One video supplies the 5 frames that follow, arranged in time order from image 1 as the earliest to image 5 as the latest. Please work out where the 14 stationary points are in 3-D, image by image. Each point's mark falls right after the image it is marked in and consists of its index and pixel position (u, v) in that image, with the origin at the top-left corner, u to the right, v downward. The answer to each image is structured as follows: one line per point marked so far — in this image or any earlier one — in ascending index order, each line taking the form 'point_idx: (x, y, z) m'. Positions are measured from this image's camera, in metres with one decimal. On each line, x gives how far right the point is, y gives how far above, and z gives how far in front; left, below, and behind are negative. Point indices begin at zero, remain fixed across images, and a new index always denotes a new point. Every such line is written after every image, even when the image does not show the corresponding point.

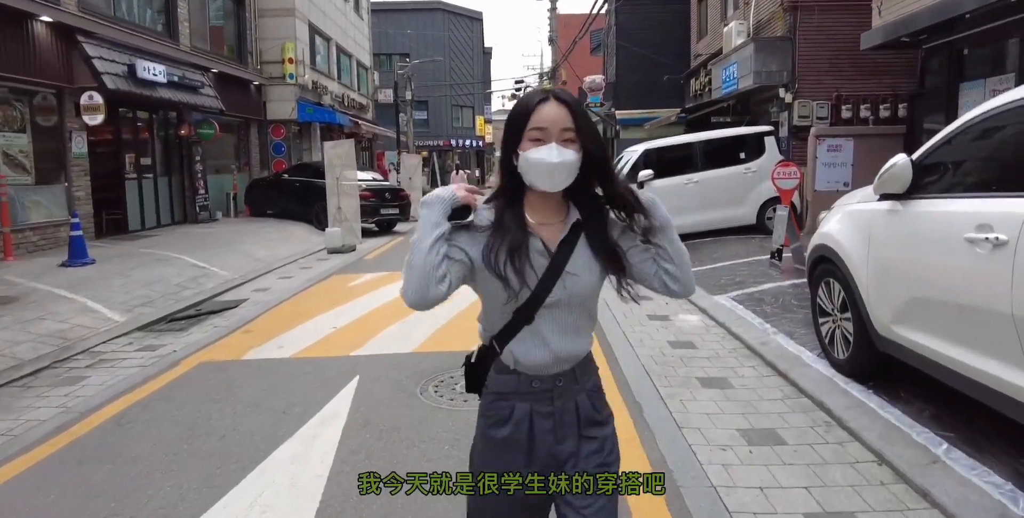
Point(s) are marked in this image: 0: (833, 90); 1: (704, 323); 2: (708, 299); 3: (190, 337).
0: (+5.8, +3.1, +13.0) m
1: (+1.9, -0.6, +7.1) m
2: (+2.1, -0.4, +7.9) m
3: (-3.3, -0.8, +7.4) m
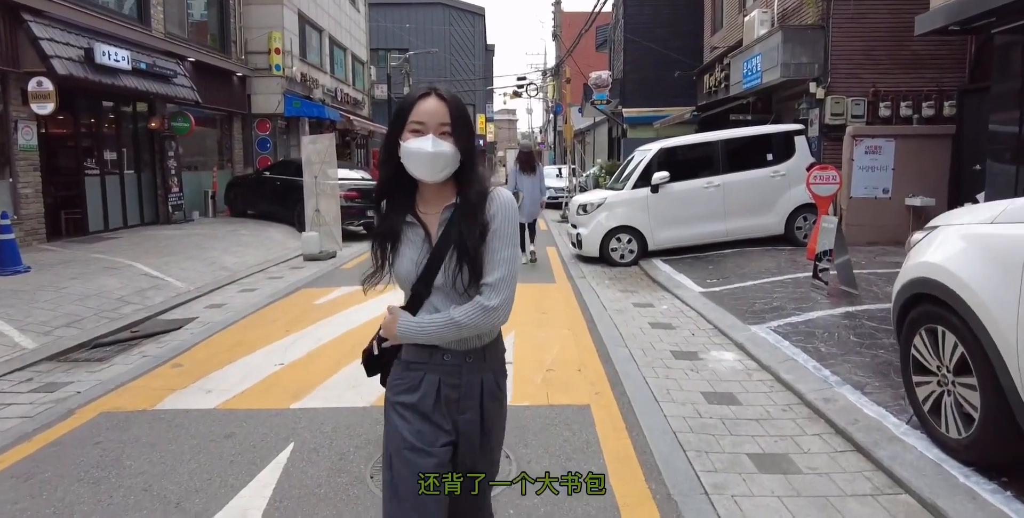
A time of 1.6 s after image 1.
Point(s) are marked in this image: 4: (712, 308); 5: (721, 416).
0: (+5.8, +2.8, +11.6) m
1: (+1.8, -0.8, +5.7) m
2: (+2.1, -0.6, +6.5) m
3: (-3.4, -0.9, +6.0) m
4: (+2.1, -0.5, +7.4) m
5: (+1.3, -1.0, +4.6) m
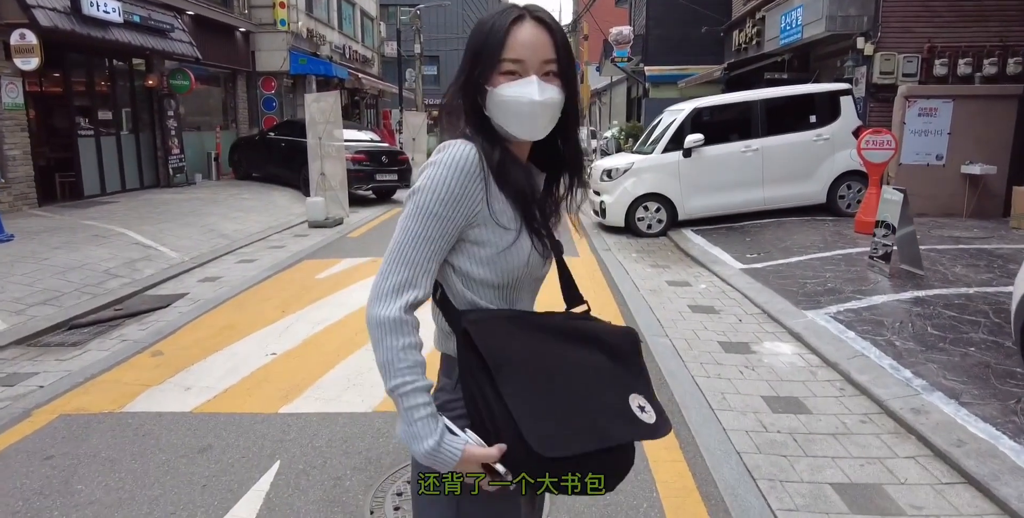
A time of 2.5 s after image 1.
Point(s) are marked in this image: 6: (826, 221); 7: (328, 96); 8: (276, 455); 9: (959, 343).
0: (+6.1, +3.2, +10.5) m
1: (+2.0, -0.7, +4.9) m
2: (+2.3, -0.5, +5.7) m
3: (-3.2, -0.7, +5.3) m
4: (+2.3, -0.3, +6.6) m
5: (+1.5, -0.9, +3.9) m
6: (+4.3, +0.5, +9.9) m
7: (-2.9, +2.6, +11.2) m
8: (-1.2, -1.0, +3.6) m
9: (+3.0, -0.6, +4.8) m
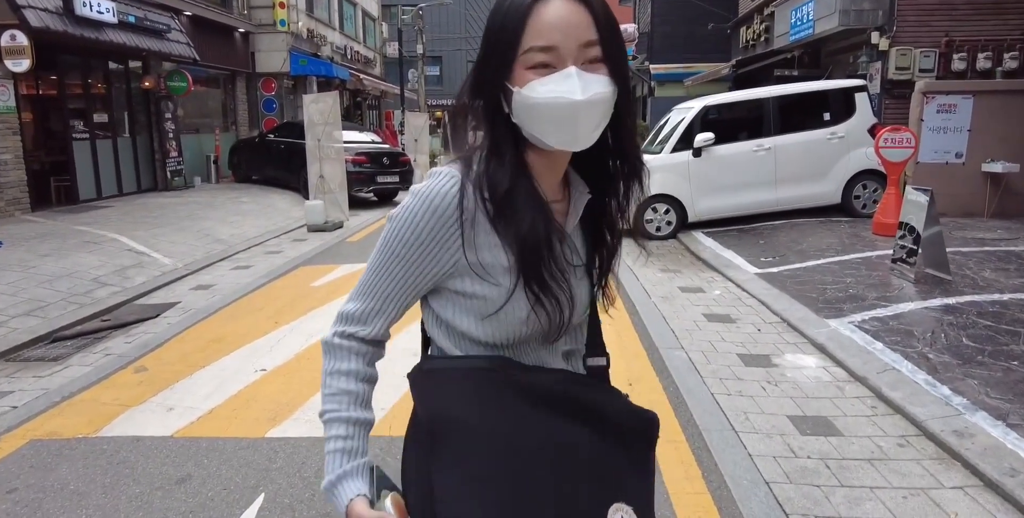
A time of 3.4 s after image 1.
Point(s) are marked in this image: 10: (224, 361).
0: (+6.1, +3.2, +10.2) m
1: (+2.0, -0.7, +4.6) m
2: (+2.3, -0.5, +5.4) m
3: (-3.2, -0.8, +5.0) m
4: (+2.3, -0.3, +6.3) m
5: (+1.5, -1.0, +3.5) m
6: (+4.4, +0.5, +9.5) m
7: (-2.8, +2.5, +10.9) m
8: (-1.2, -1.0, +3.3) m
9: (+3.0, -0.6, +4.5) m
10: (-2.0, -0.7, +5.0) m
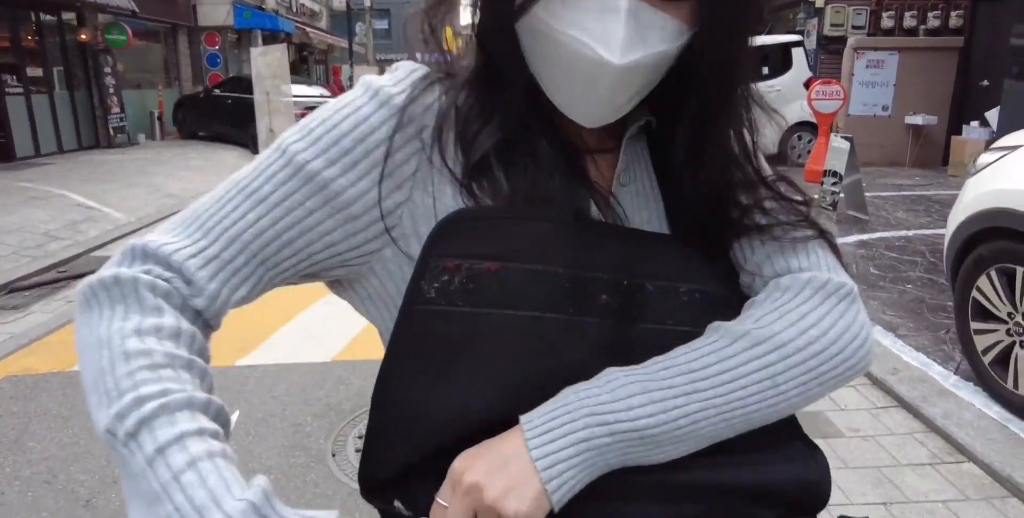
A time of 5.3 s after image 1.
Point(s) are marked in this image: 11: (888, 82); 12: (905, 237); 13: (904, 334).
0: (+5.4, +4.0, +10.7) m
1: (+1.7, -0.3, +5.1) m
2: (+1.9, 0.0, +5.9) m
3: (-3.5, -0.4, +5.2) m
4: (+1.8, +0.2, +6.8) m
5: (+1.3, -0.6, +4.0) m
6: (+3.7, +1.2, +10.1) m
7: (-3.6, +3.2, +10.9) m
8: (-1.4, -0.7, +3.6) m
9: (+2.7, -0.2, +5.0) m
10: (-2.4, -0.3, +5.3) m
11: (+5.2, +2.5, +9.9) m
12: (+3.4, +0.2, +6.2) m
13: (+2.3, -0.4, +4.2) m
